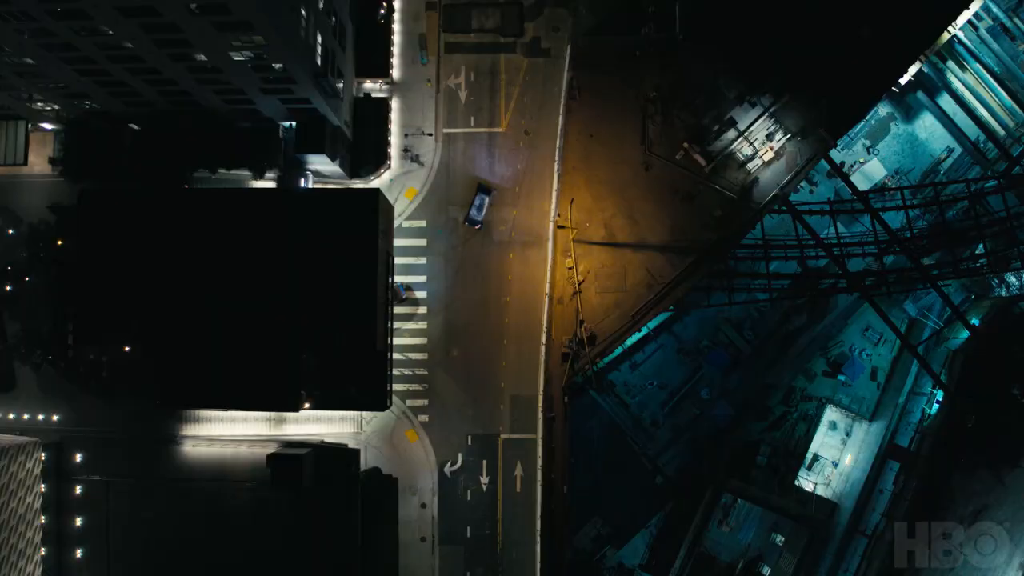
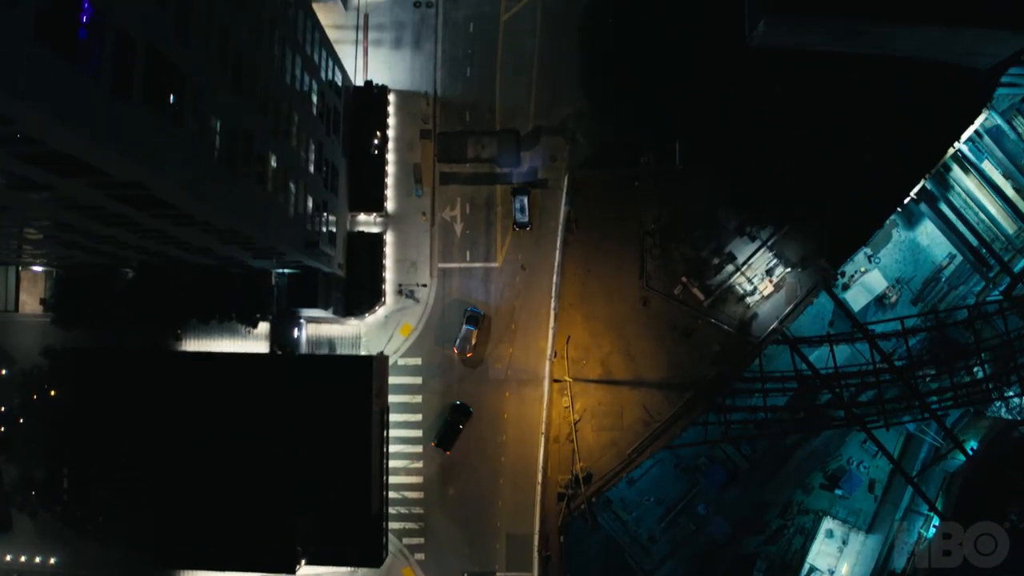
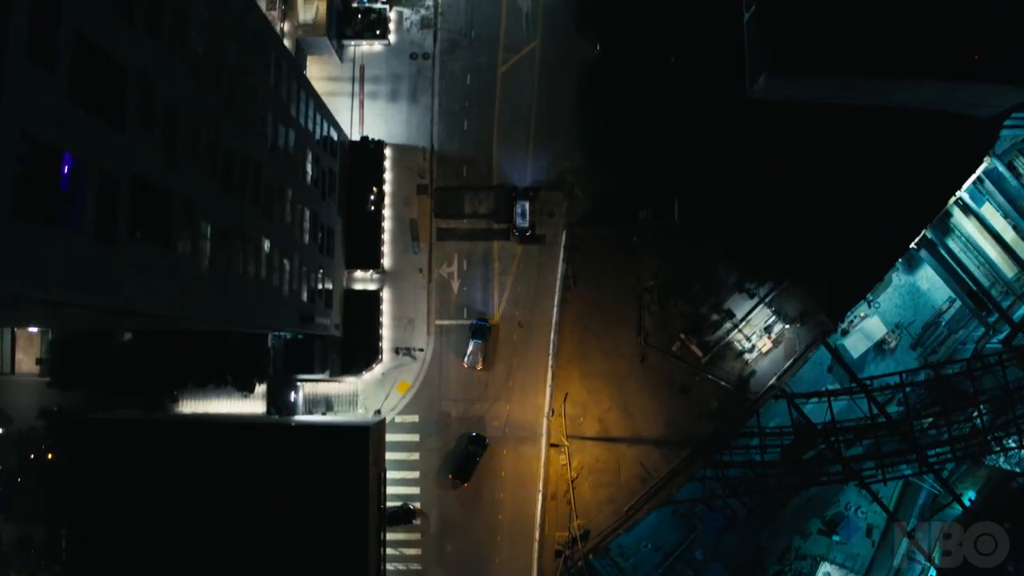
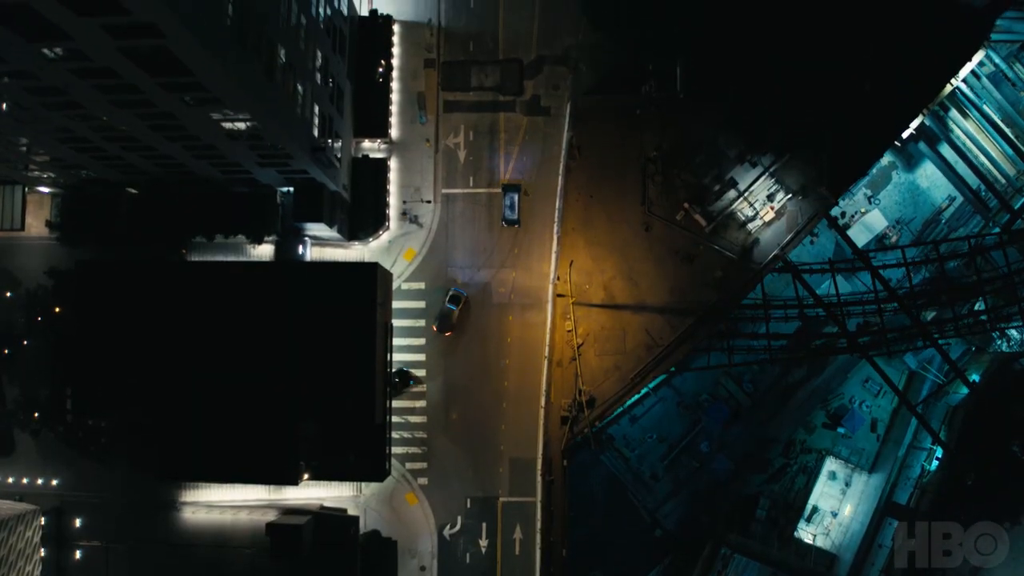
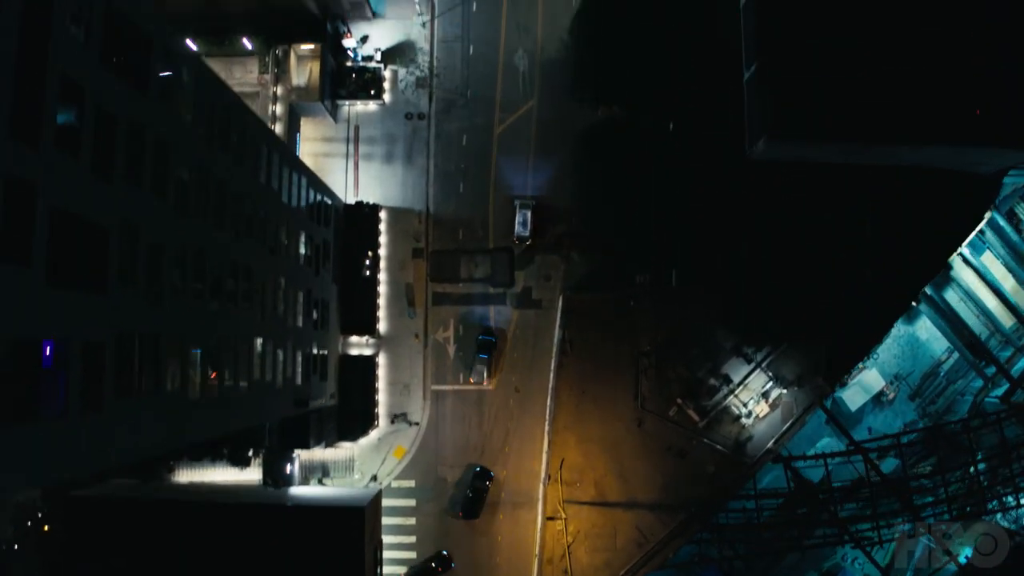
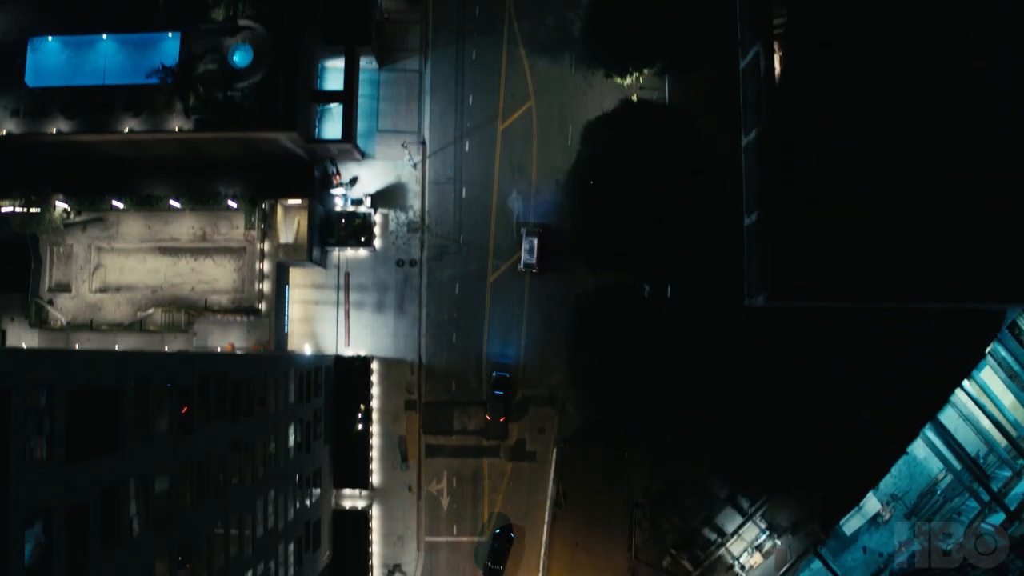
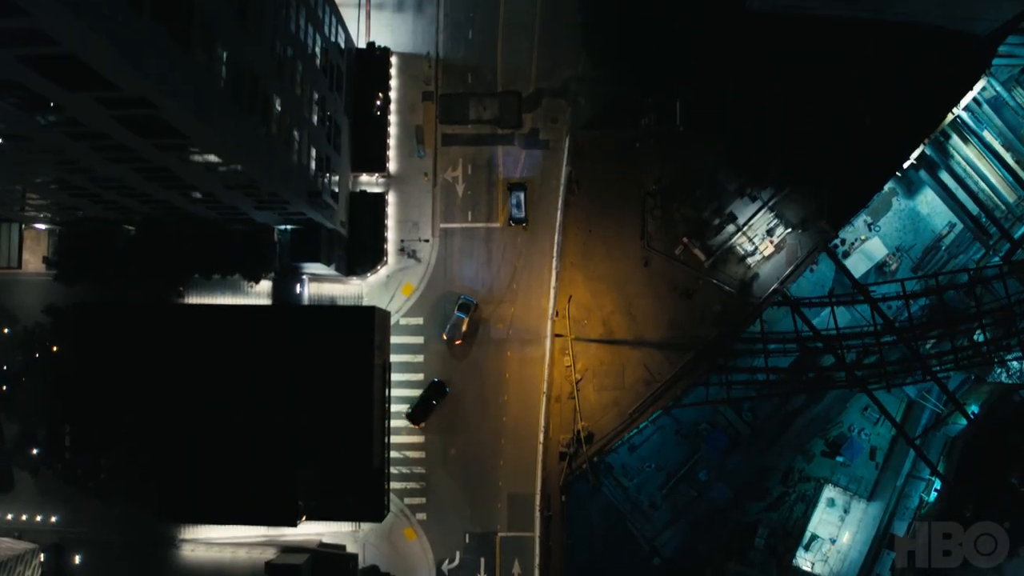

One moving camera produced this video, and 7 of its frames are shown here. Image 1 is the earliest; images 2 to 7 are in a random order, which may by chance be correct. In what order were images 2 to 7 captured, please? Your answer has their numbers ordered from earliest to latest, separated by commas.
4, 7, 2, 3, 5, 6
